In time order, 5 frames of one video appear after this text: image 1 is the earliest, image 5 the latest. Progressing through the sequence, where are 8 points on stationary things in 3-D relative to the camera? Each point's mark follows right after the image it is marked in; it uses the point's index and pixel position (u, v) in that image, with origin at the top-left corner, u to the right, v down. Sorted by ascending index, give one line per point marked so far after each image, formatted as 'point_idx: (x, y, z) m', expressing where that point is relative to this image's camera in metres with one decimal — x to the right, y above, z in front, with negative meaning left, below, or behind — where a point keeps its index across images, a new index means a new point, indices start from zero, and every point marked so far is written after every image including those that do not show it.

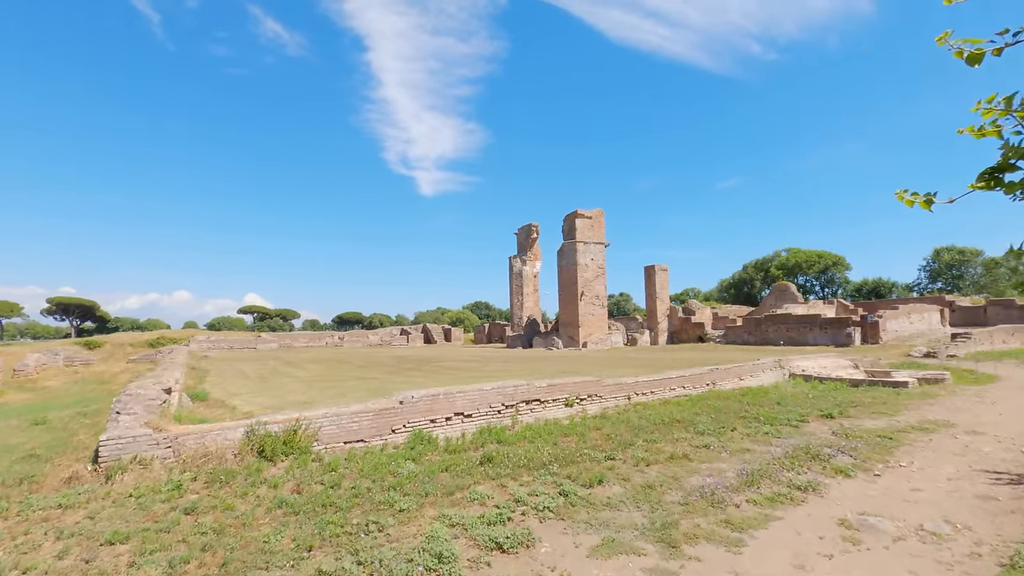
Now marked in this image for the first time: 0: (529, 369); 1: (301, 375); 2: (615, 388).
0: (+0.6, -3.0, +18.3) m
1: (-7.6, -3.1, +18.0) m
2: (+2.0, -2.0, +9.6) m
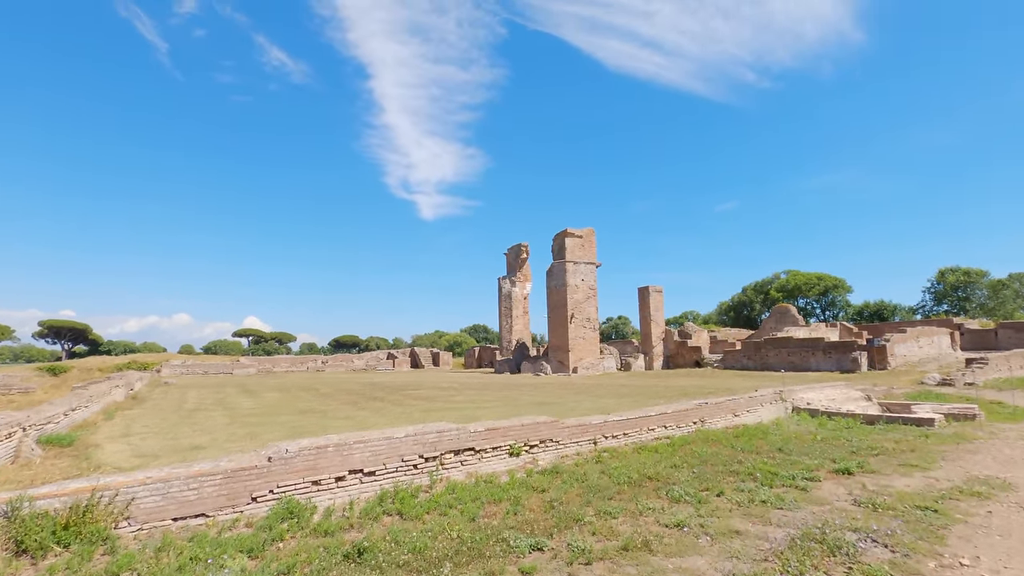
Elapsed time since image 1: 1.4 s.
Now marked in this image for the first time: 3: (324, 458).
0: (-0.4, -3.7, +16.3) m
1: (-8.6, -3.8, +16.0) m
2: (+1.0, -2.2, +7.8) m
3: (-2.1, -1.9, +5.6) m
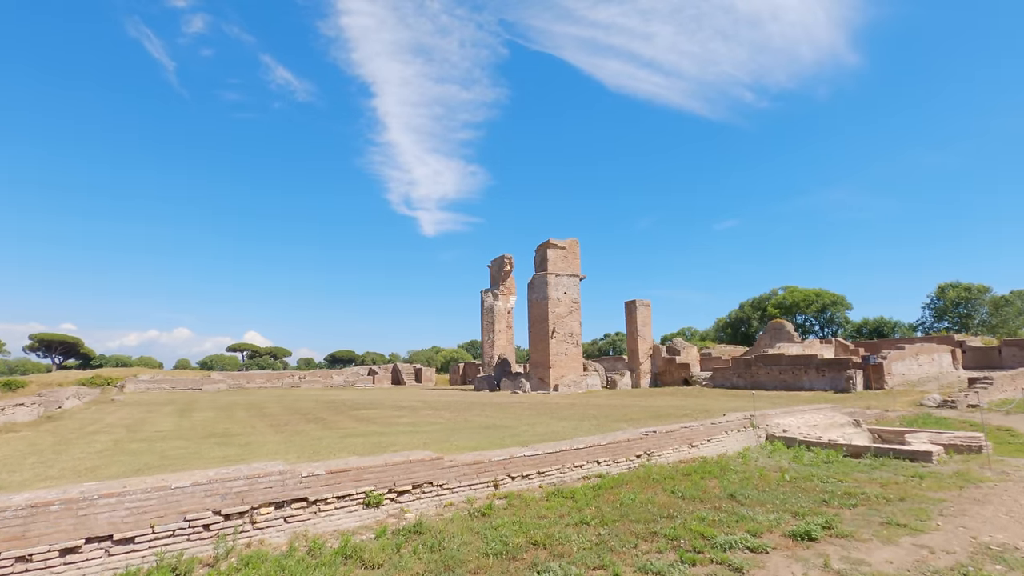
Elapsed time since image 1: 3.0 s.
0: (-1.9, -4.0, +14.6) m
1: (-10.2, -4.0, +14.2) m
2: (-0.5, -2.2, +6.0) m
3: (-3.7, -1.8, +3.9) m
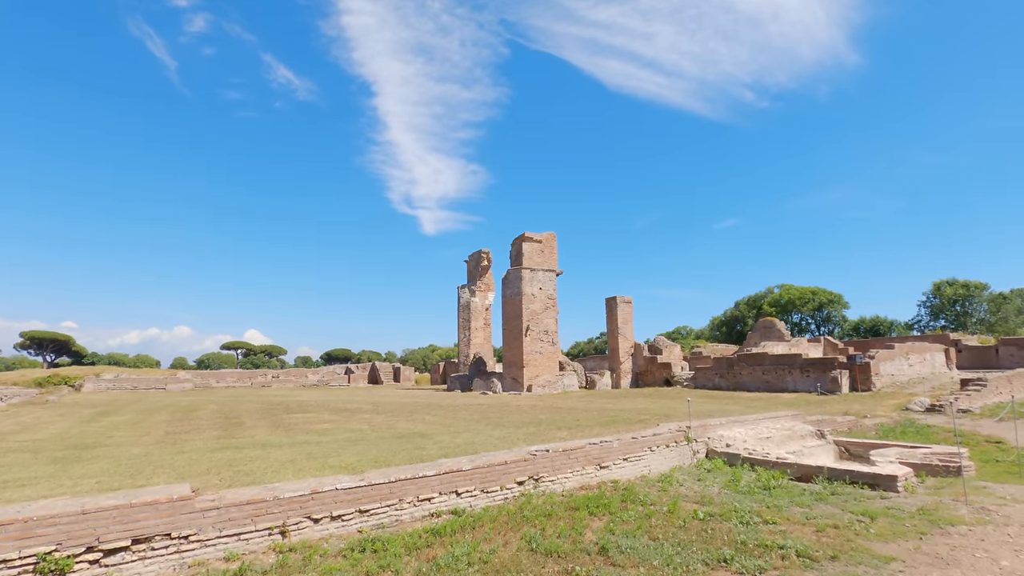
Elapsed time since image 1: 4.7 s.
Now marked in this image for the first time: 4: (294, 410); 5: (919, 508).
0: (-3.8, -3.7, +12.9) m
1: (-12.1, -3.7, +12.6) m
2: (-2.4, -2.0, +4.4) m
3: (-5.6, -1.6, +2.2) m
4: (-8.4, -4.7, +18.9) m
5: (+4.5, -2.4, +5.5) m
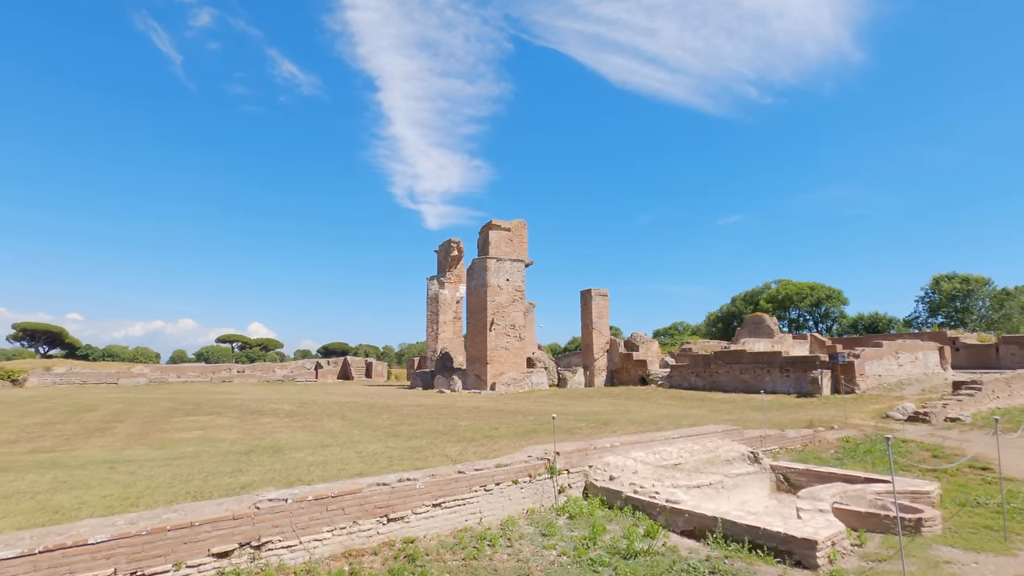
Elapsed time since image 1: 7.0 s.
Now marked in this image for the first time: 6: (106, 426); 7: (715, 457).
0: (-6.2, -3.3, +10.7) m
1: (-14.5, -3.3, +10.5) m
2: (-4.9, -1.7, +2.2) m
3: (-8.0, -1.3, 0.0) m
4: (-10.8, -4.2, +16.8) m
5: (+2.1, -2.2, +3.3) m
6: (-11.3, -3.8, +13.7) m
7: (+3.1, -2.5, +7.4) m
